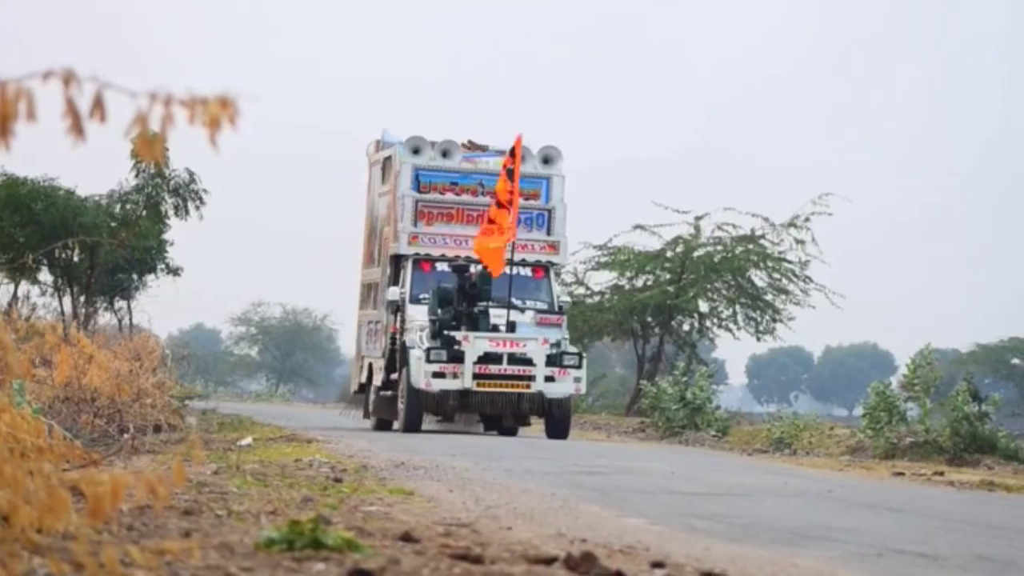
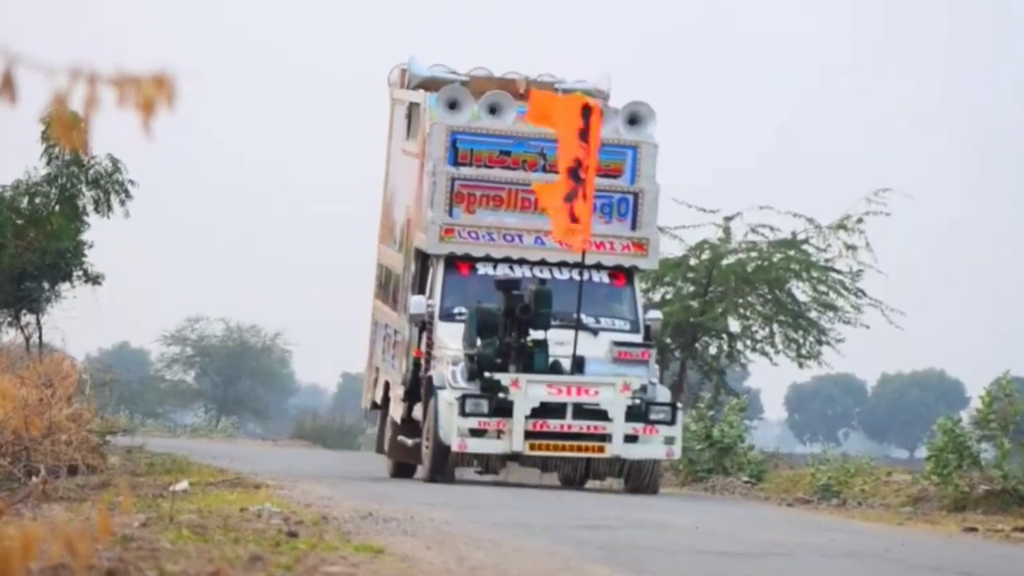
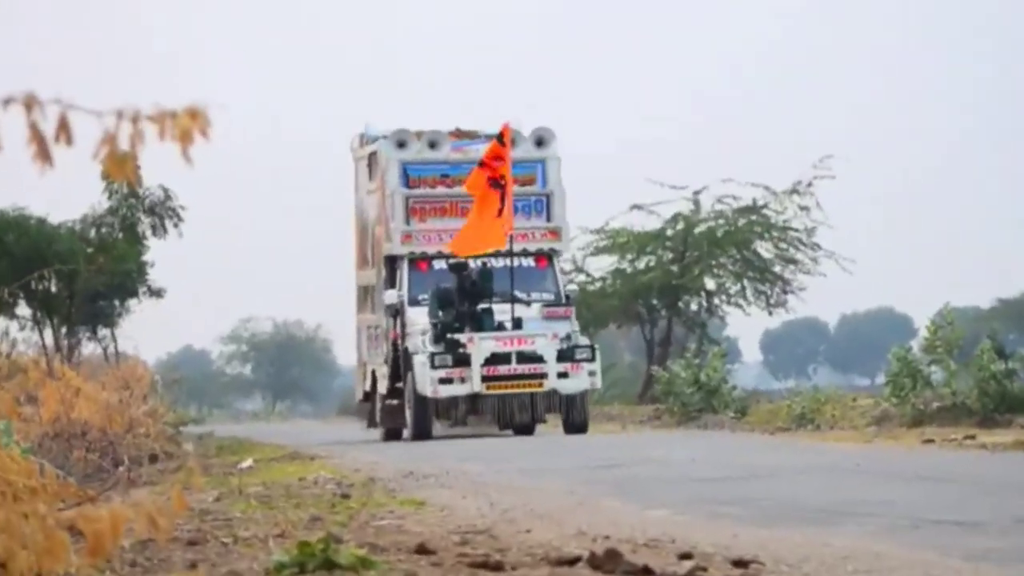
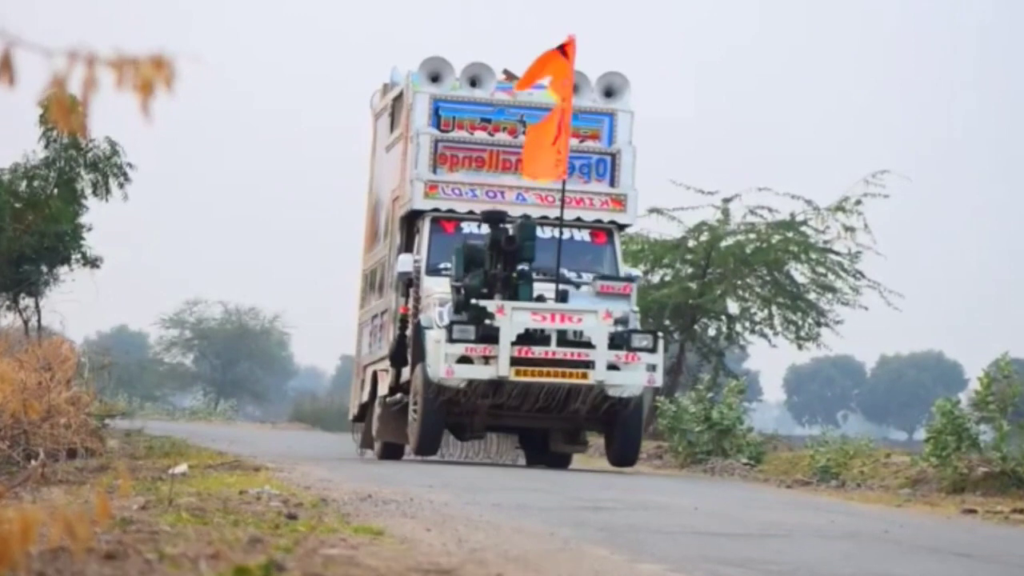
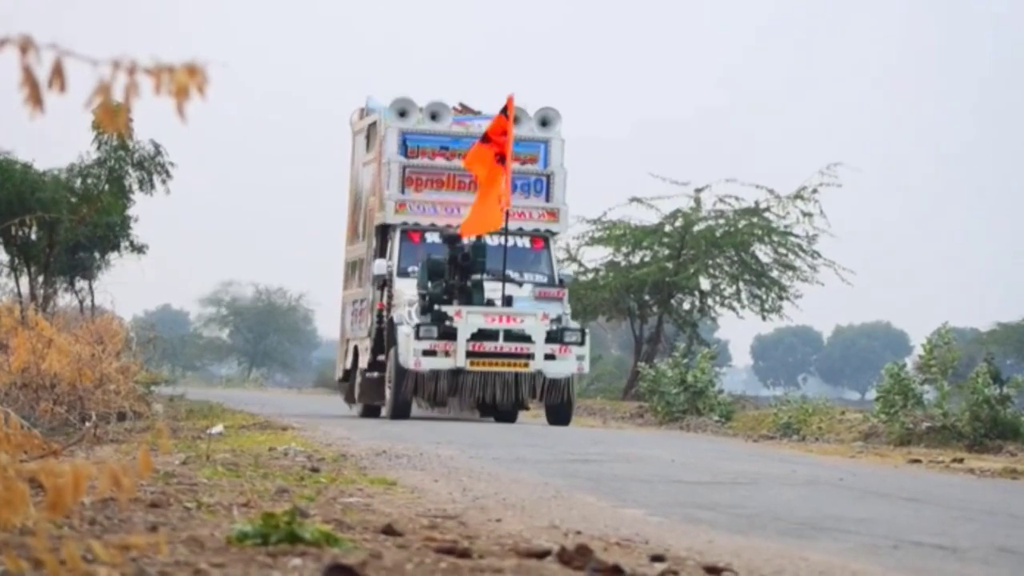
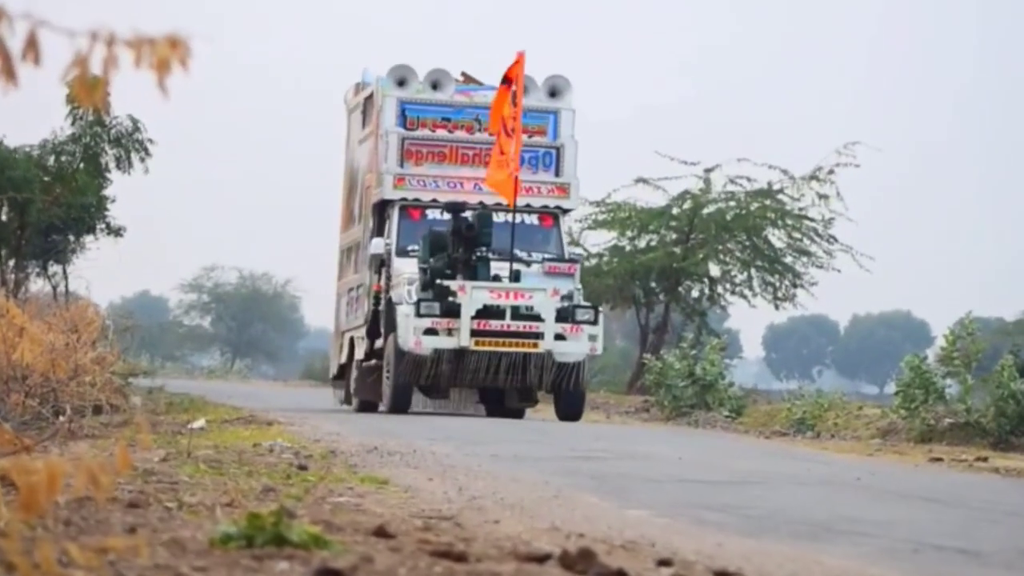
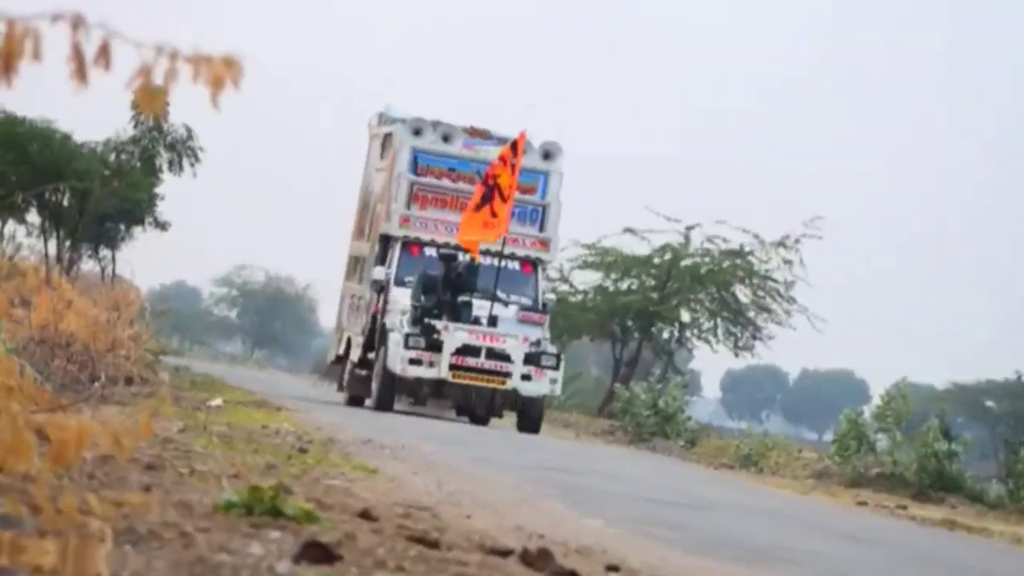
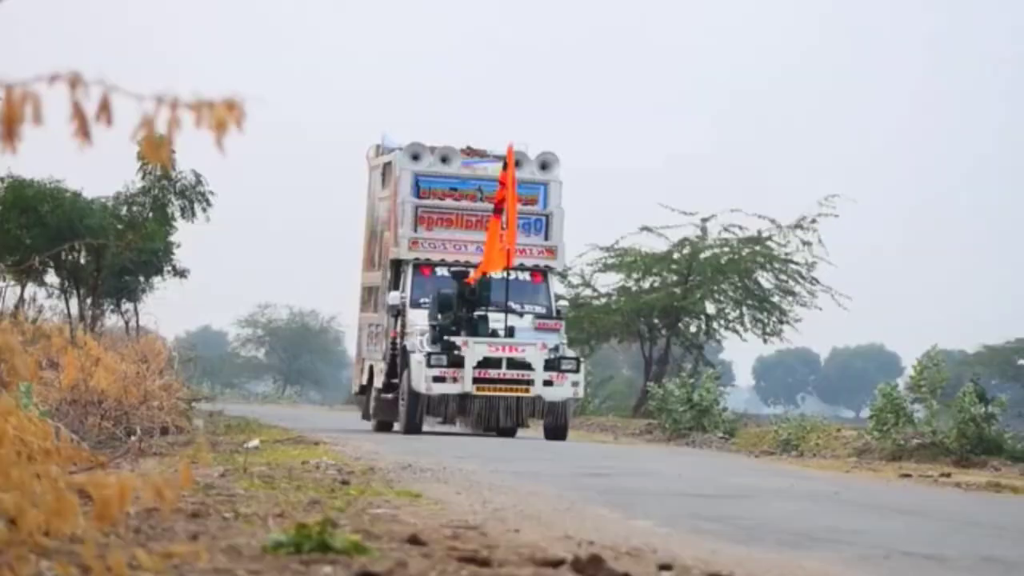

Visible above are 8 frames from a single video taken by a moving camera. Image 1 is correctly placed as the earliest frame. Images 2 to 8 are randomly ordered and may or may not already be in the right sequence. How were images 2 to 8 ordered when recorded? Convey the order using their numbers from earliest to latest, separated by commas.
5, 8, 7, 3, 6, 4, 2
